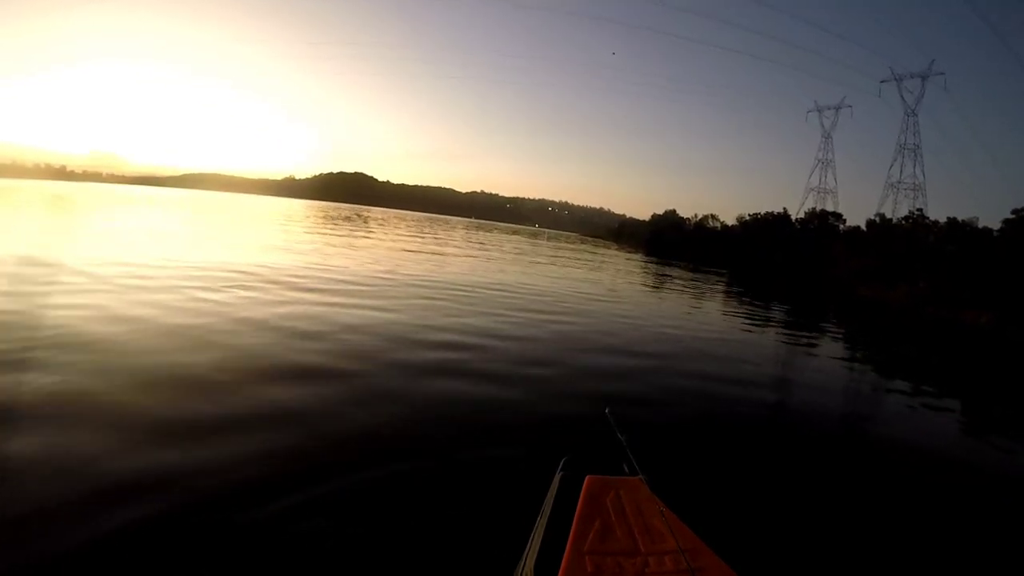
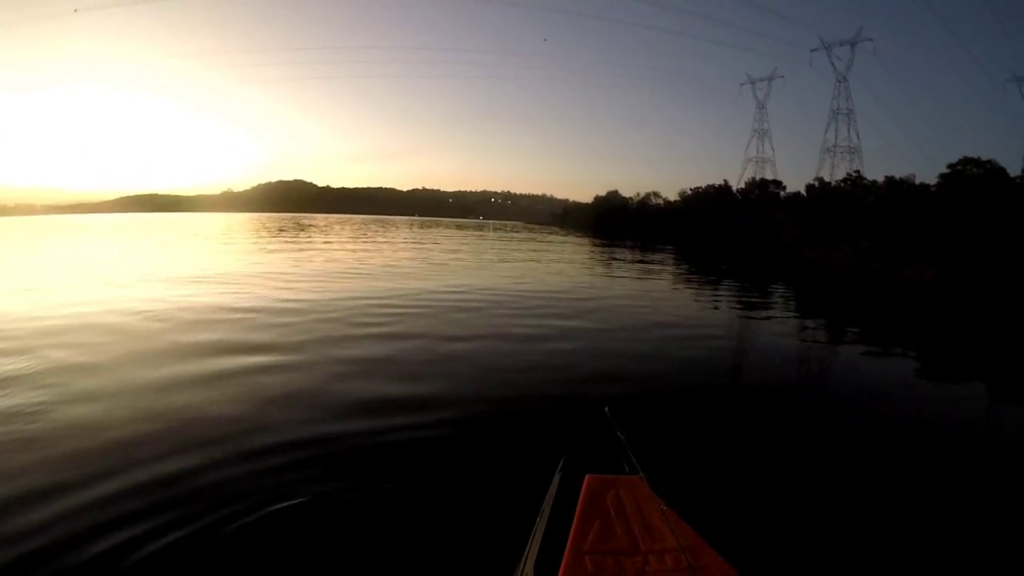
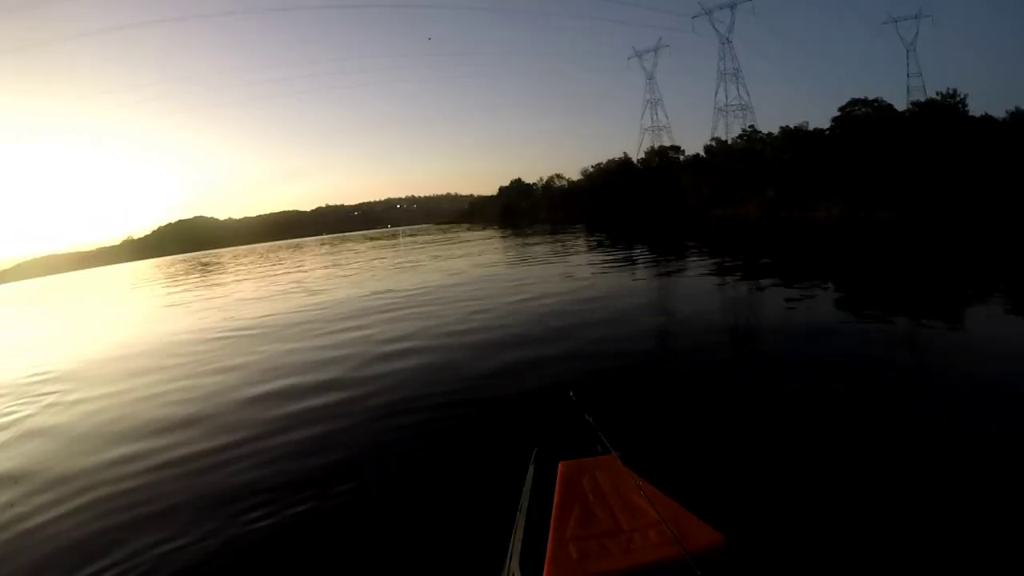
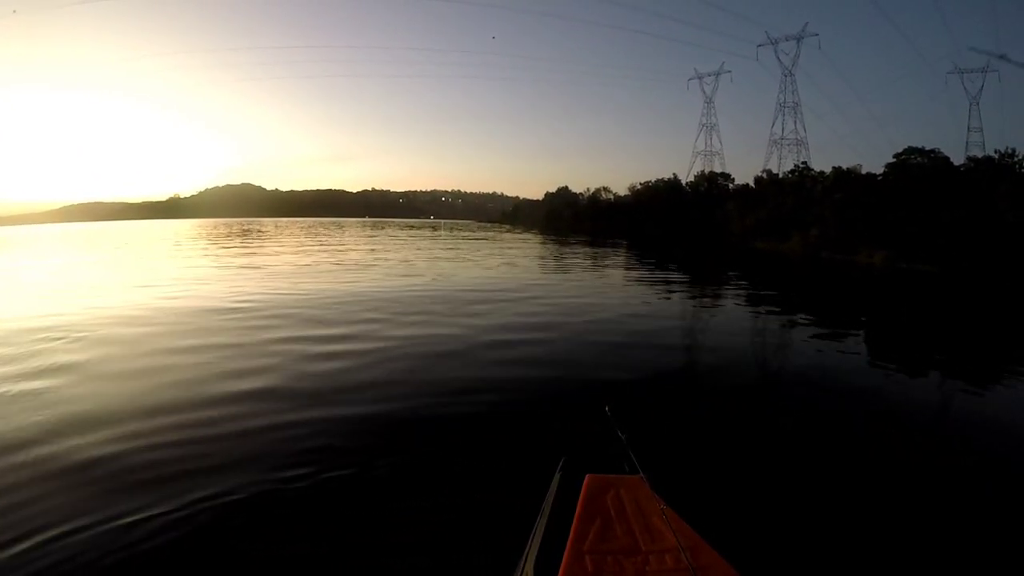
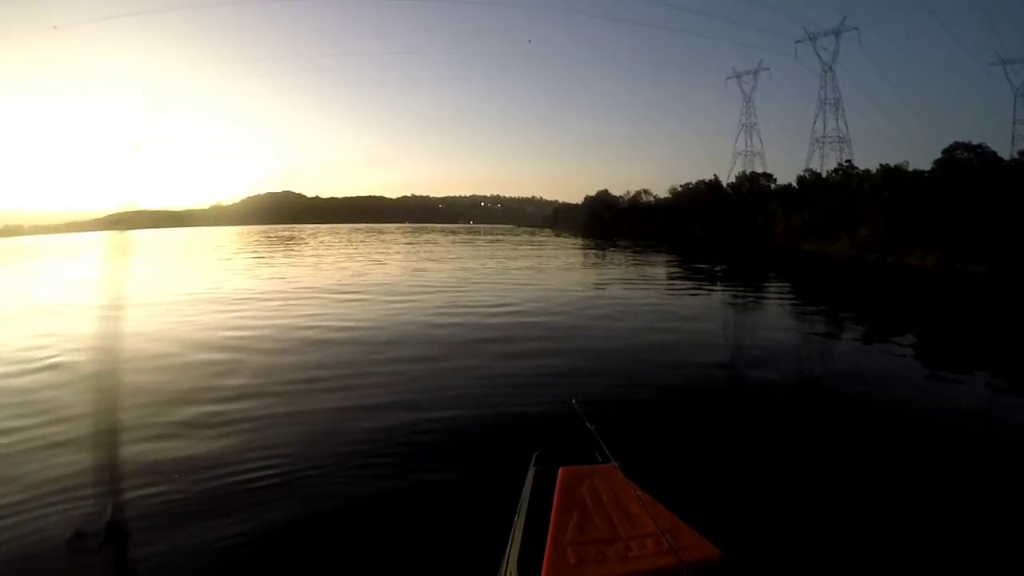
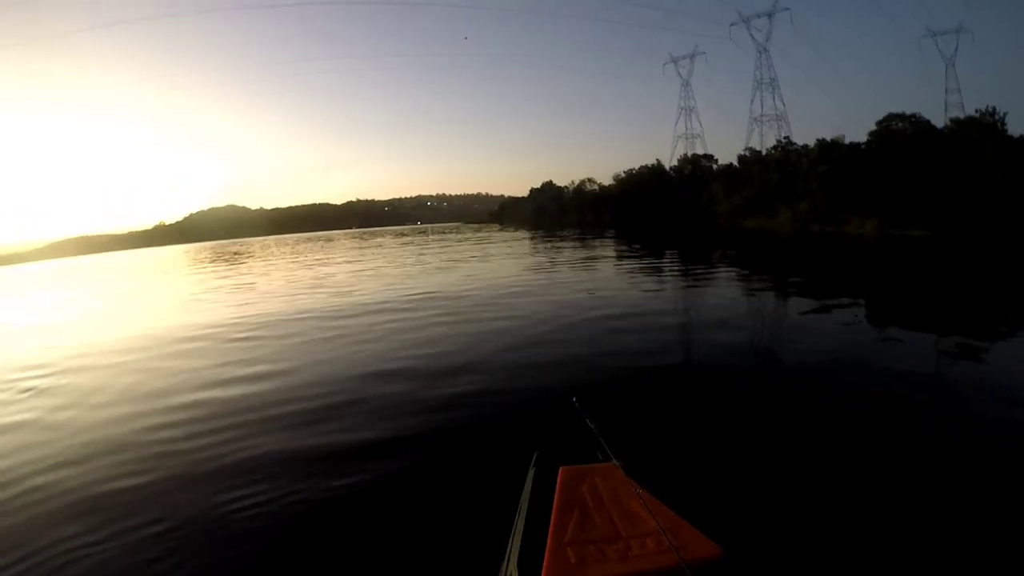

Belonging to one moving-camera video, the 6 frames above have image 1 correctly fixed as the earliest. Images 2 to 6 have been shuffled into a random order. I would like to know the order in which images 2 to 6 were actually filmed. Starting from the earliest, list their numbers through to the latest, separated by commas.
2, 4, 3, 6, 5
